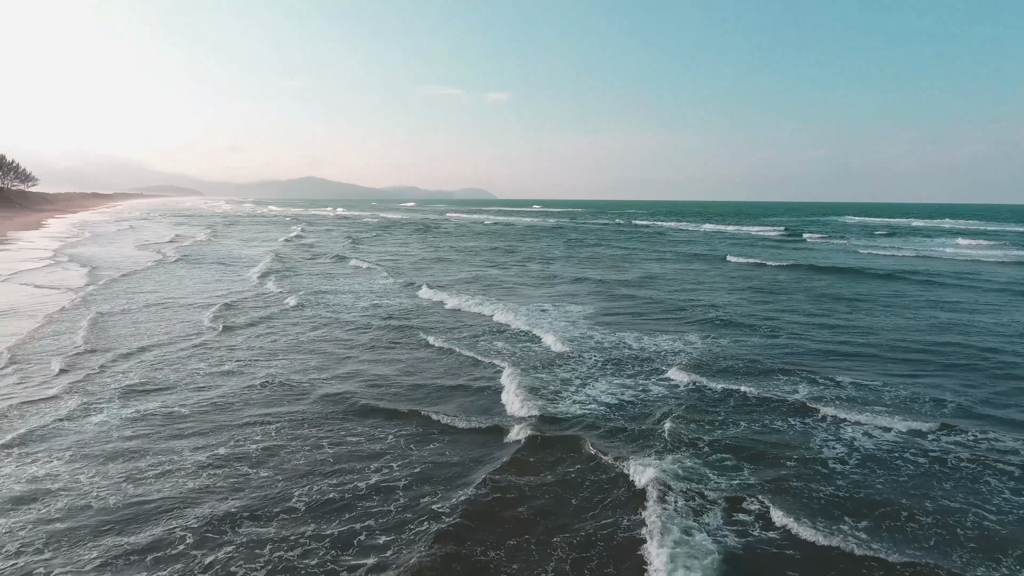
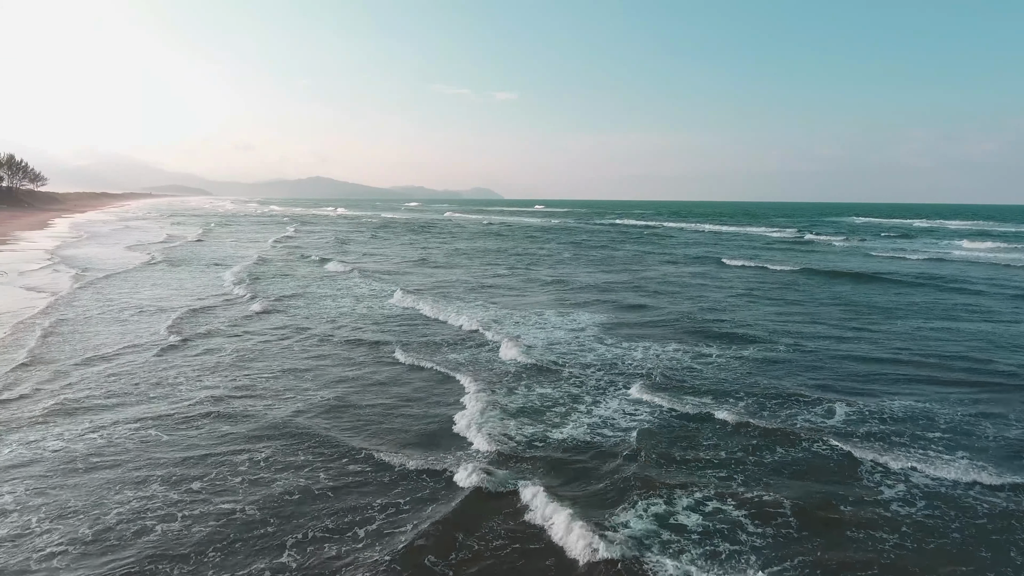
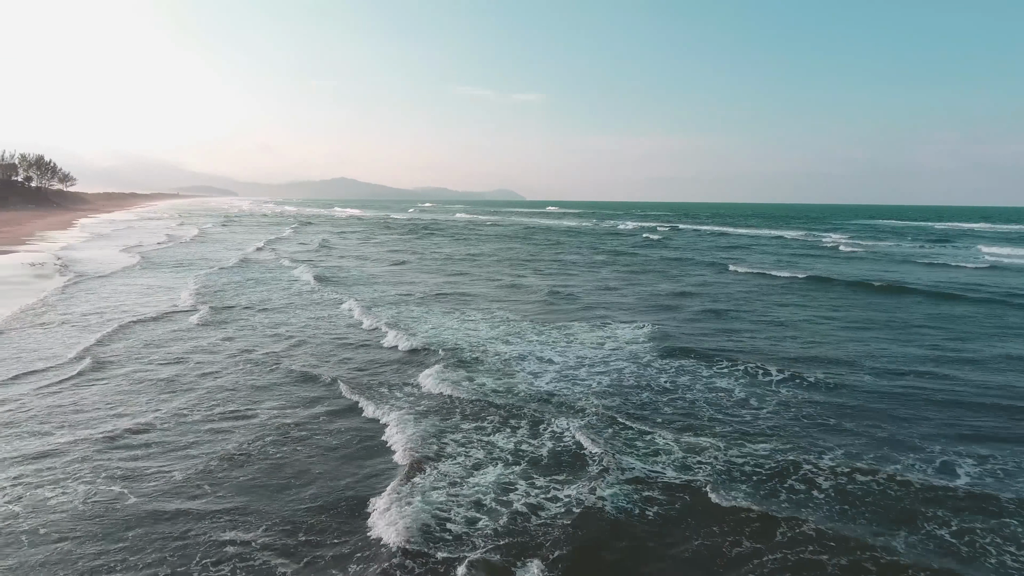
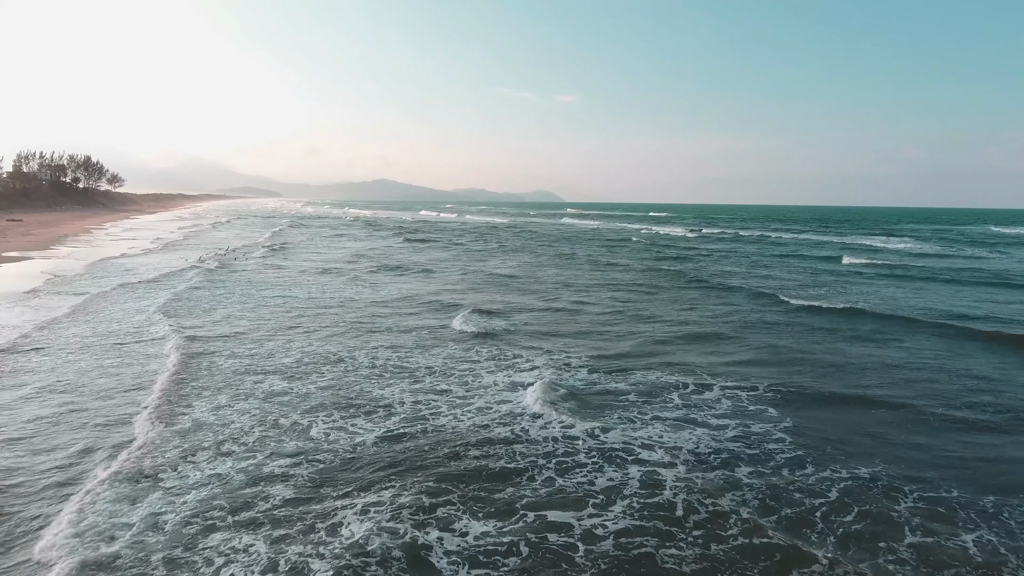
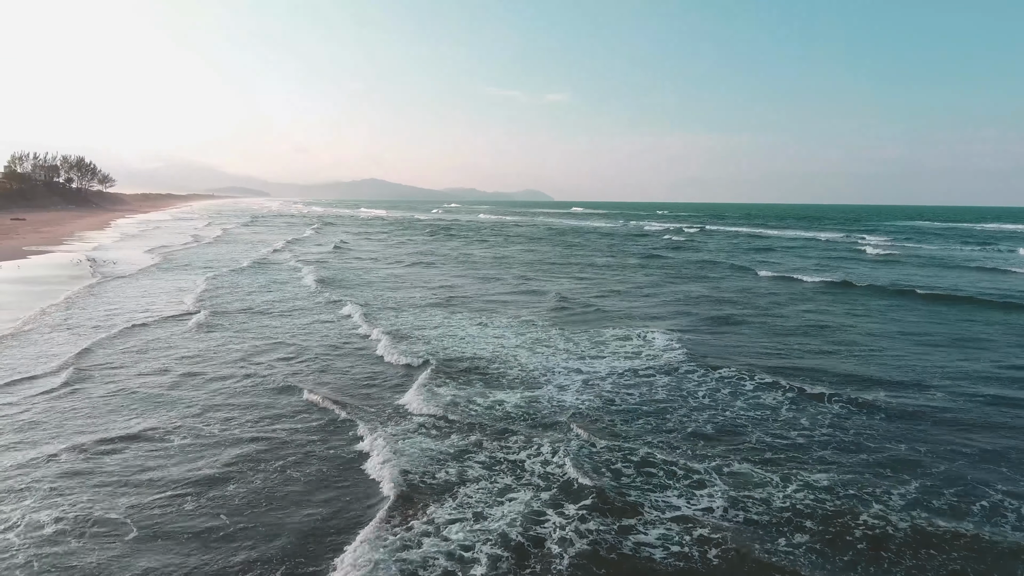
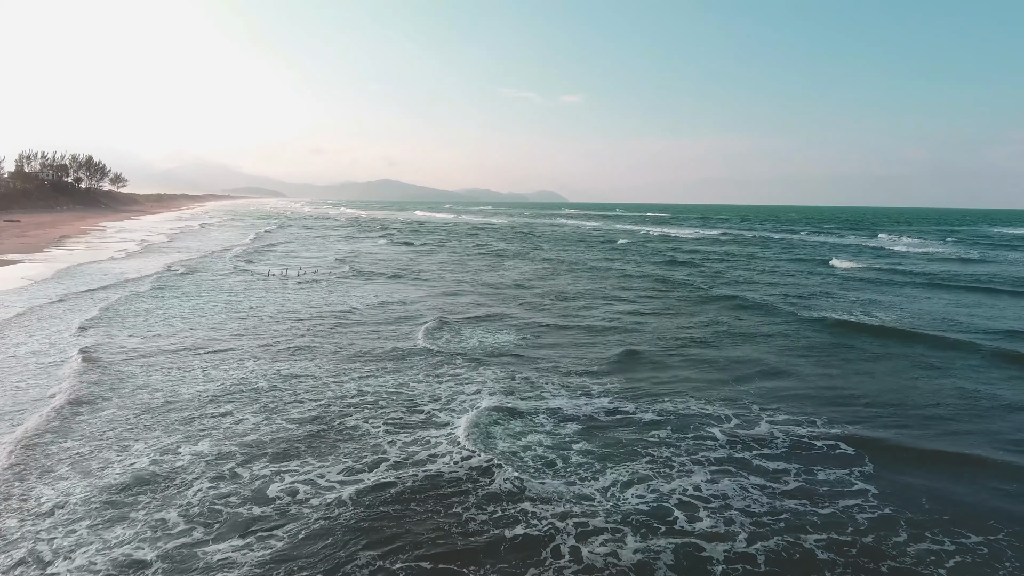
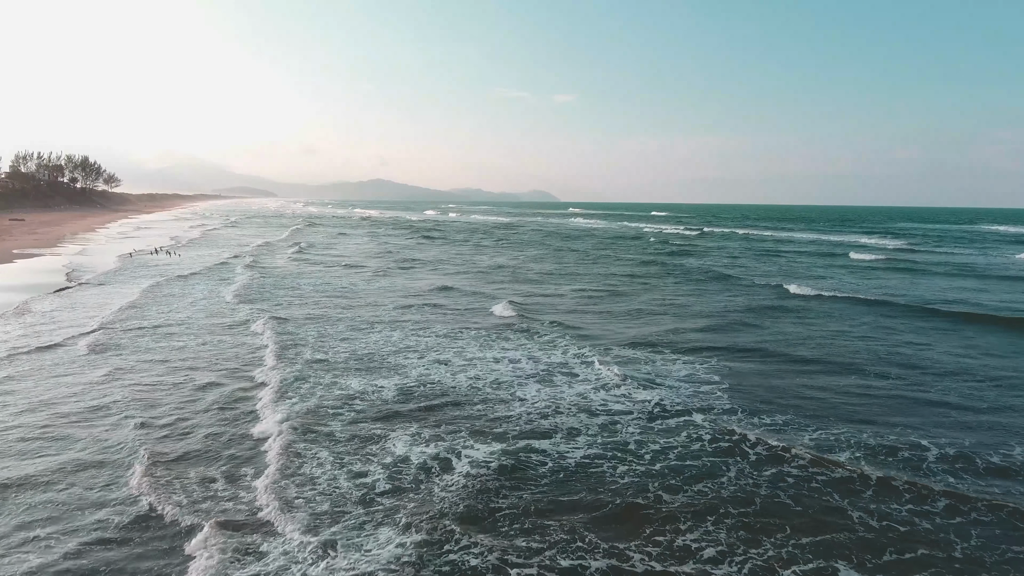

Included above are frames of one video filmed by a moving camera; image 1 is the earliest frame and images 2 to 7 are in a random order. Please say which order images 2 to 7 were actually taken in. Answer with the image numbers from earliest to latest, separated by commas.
2, 3, 5, 7, 4, 6
